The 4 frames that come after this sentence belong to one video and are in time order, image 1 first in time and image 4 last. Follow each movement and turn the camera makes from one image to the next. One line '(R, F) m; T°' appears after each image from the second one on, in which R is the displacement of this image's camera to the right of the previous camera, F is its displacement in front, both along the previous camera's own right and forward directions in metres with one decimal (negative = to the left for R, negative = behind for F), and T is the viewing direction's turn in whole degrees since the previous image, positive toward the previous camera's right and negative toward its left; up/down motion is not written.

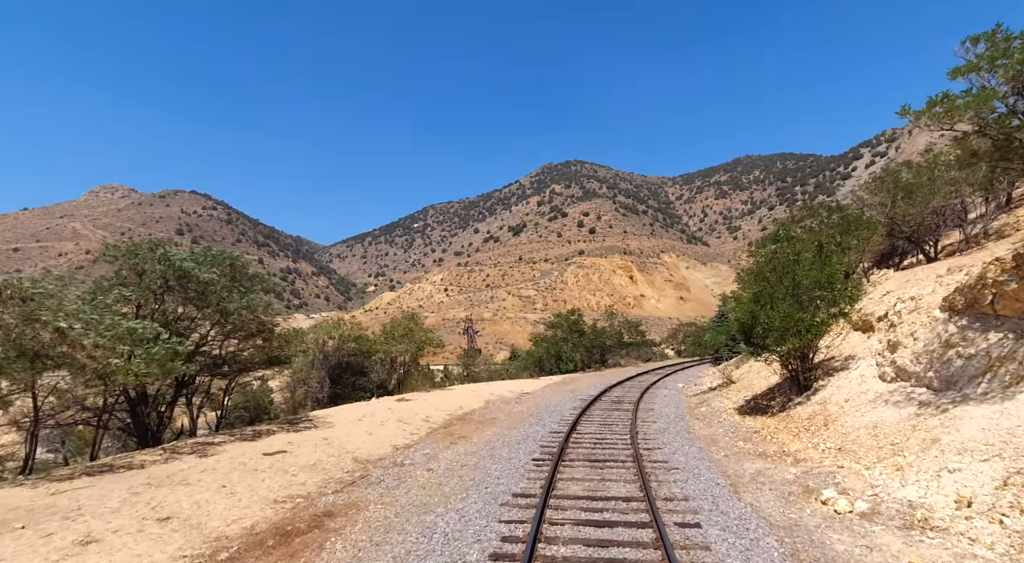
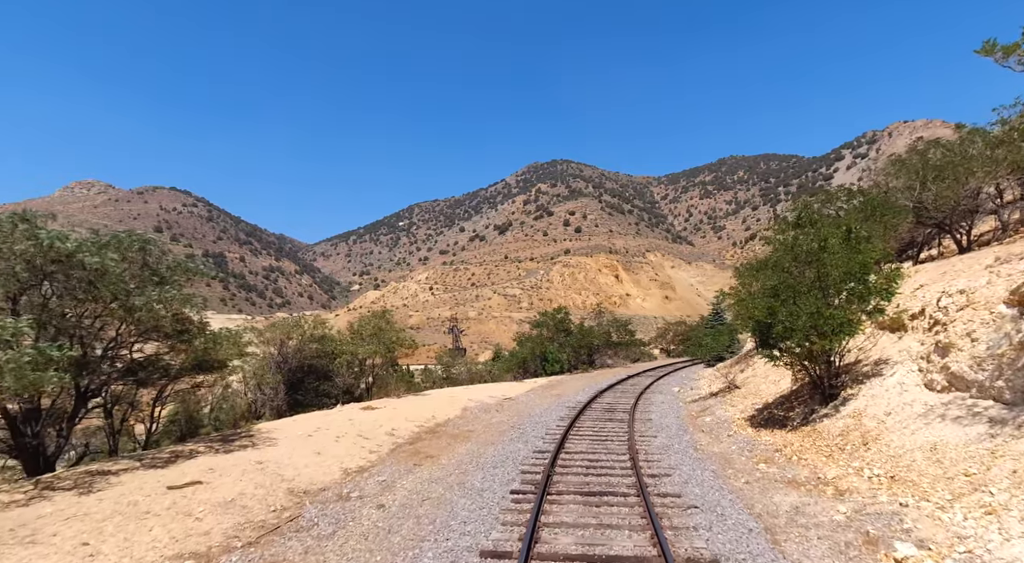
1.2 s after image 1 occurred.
(+0.2, +2.4) m; +1°
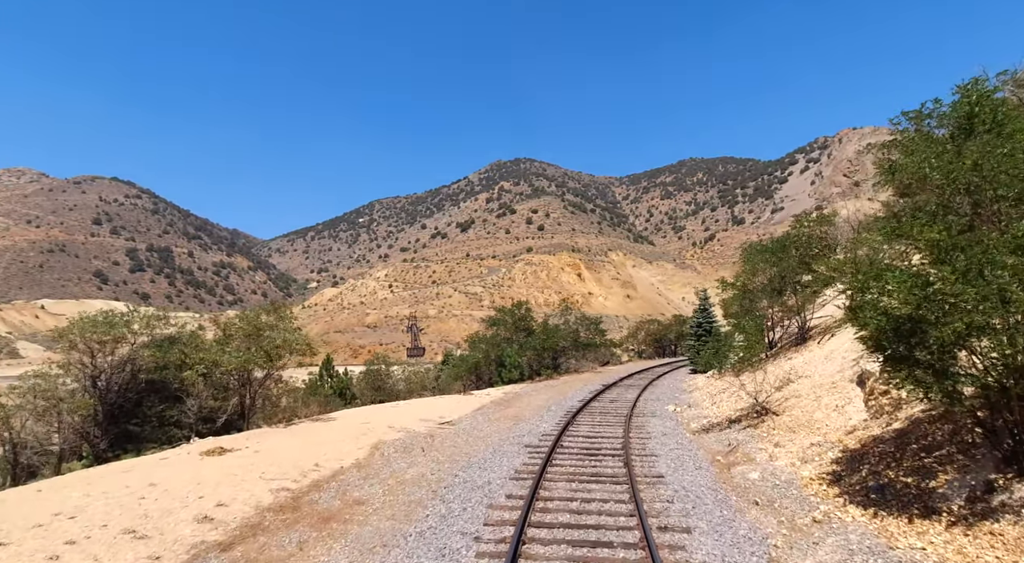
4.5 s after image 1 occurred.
(+0.7, +6.7) m; +4°
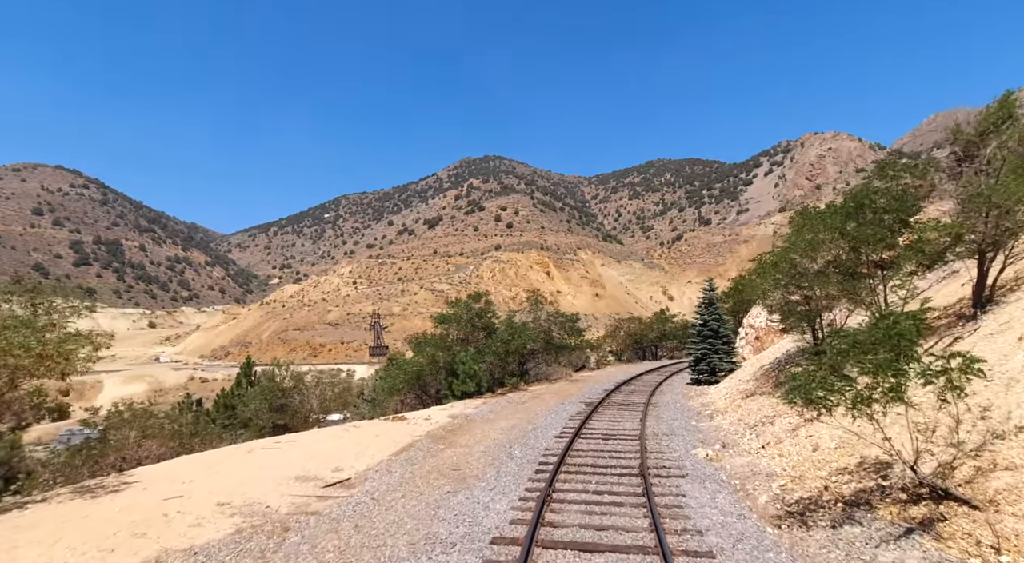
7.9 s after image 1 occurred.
(+0.6, +7.5) m; +3°
